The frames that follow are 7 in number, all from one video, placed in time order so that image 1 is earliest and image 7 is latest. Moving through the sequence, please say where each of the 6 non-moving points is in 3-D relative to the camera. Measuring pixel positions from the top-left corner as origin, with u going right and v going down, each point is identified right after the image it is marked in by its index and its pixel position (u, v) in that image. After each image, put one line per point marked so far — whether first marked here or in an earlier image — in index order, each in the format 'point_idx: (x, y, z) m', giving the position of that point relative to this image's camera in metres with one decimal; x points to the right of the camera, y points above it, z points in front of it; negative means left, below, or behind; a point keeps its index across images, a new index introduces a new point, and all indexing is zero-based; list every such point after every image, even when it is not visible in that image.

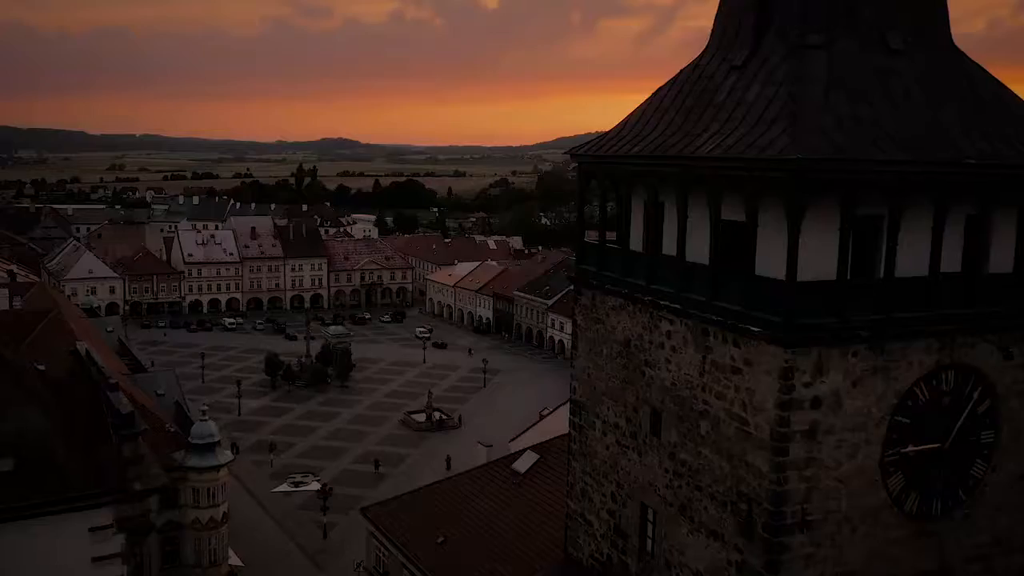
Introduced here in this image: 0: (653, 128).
0: (+1.3, +1.5, +8.2) m
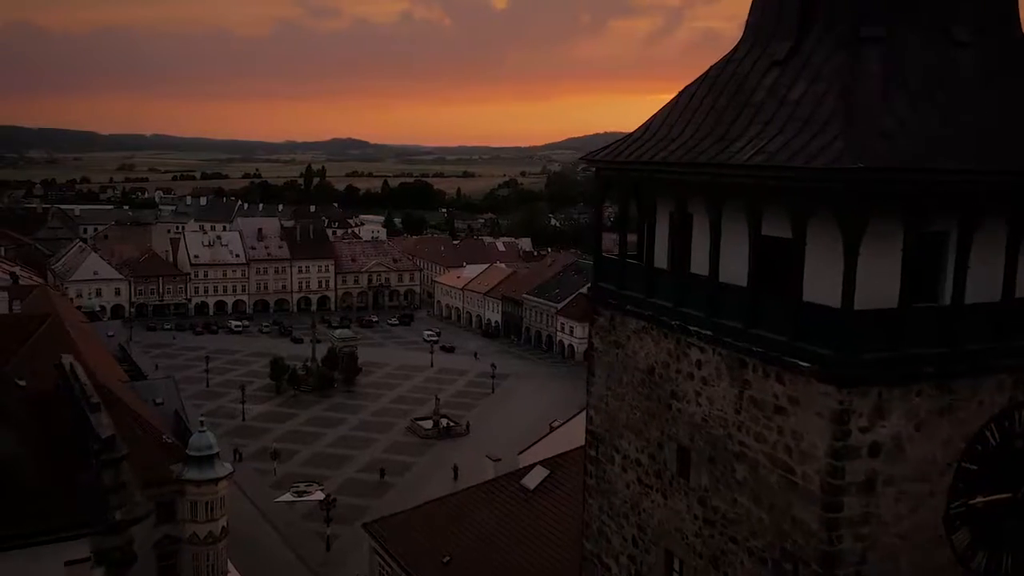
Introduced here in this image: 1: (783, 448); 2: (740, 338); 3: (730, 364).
0: (+1.4, +1.3, +7.3) m
1: (+1.8, -1.1, +5.9) m
2: (+1.6, -0.4, +6.3) m
3: (+1.6, -0.5, +6.4) m
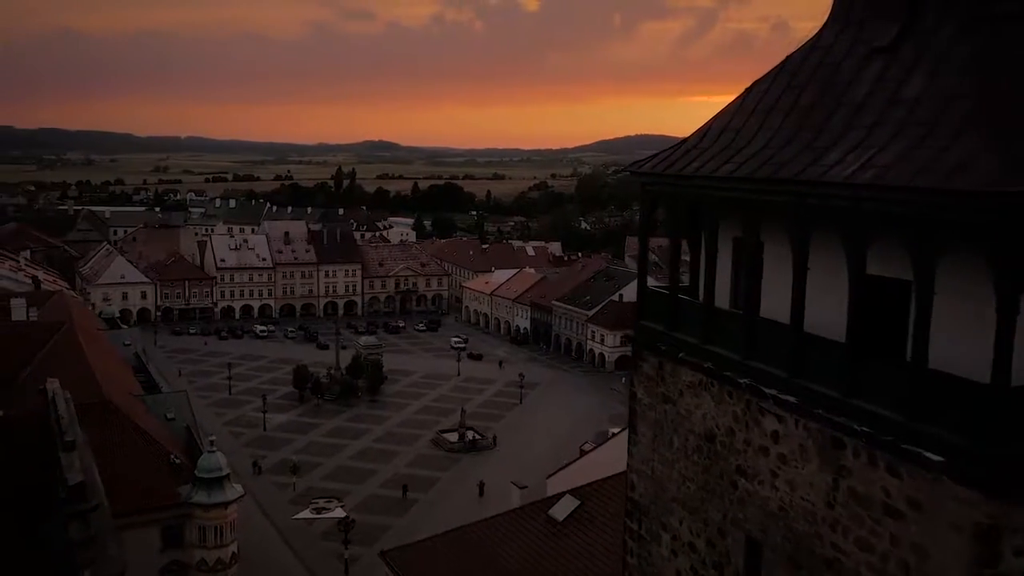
0: (+1.6, +1.0, +5.8) m
1: (+1.9, -1.4, +4.4) m
2: (+1.7, -0.7, +4.8) m
3: (+1.7, -0.8, +4.9) m
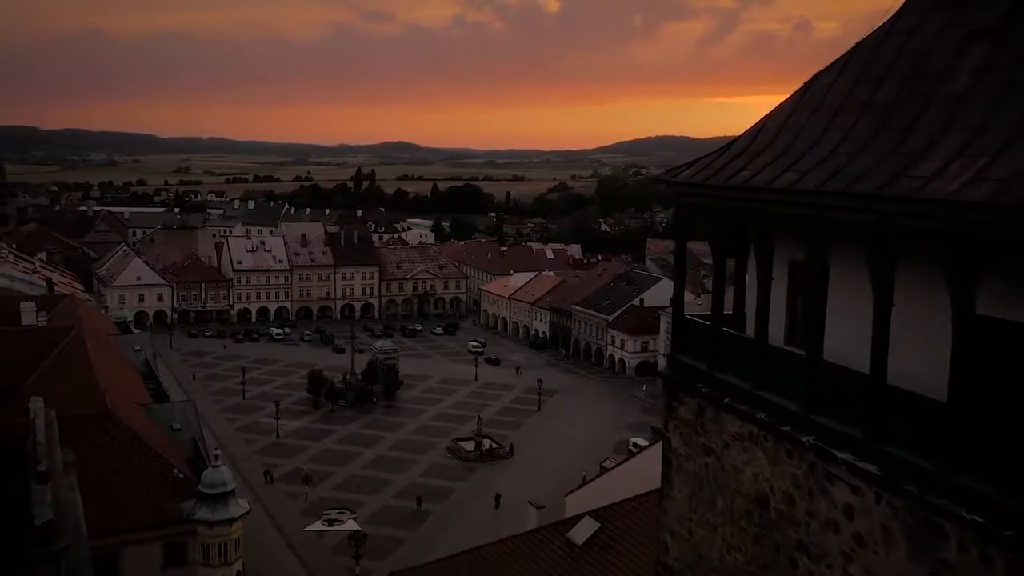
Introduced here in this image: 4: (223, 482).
0: (+1.6, +0.8, +4.8) m
1: (+1.9, -1.6, +3.4) m
2: (+1.8, -0.8, +3.8) m
3: (+1.7, -1.0, +3.9) m
4: (-6.4, -4.3, +20.0) m
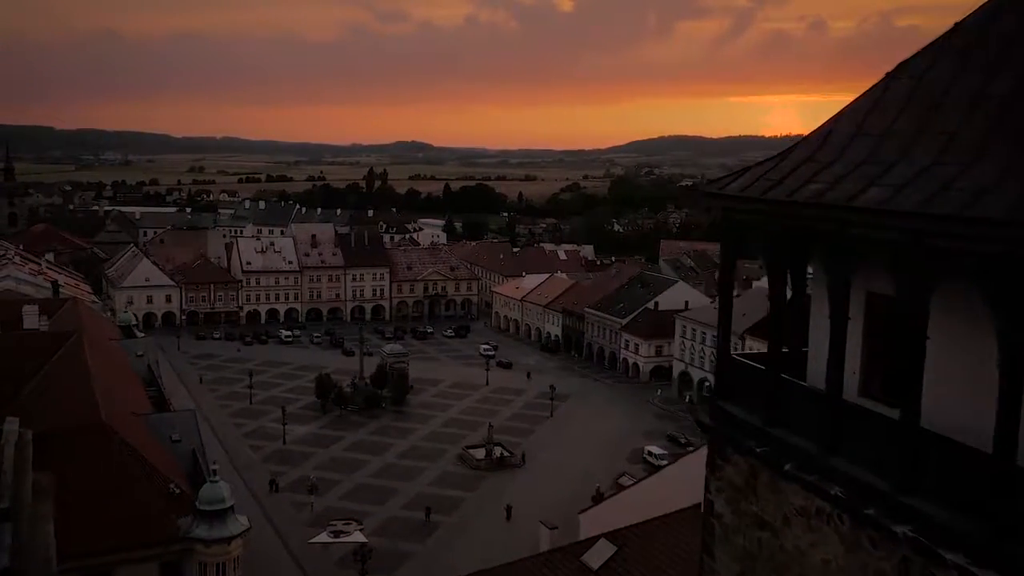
0: (+1.7, +0.6, +3.8) m
1: (+2.0, -1.7, +2.4) m
2: (+1.8, -1.0, +2.8) m
3: (+1.8, -1.2, +2.9) m
4: (-6.2, -4.5, +19.2) m
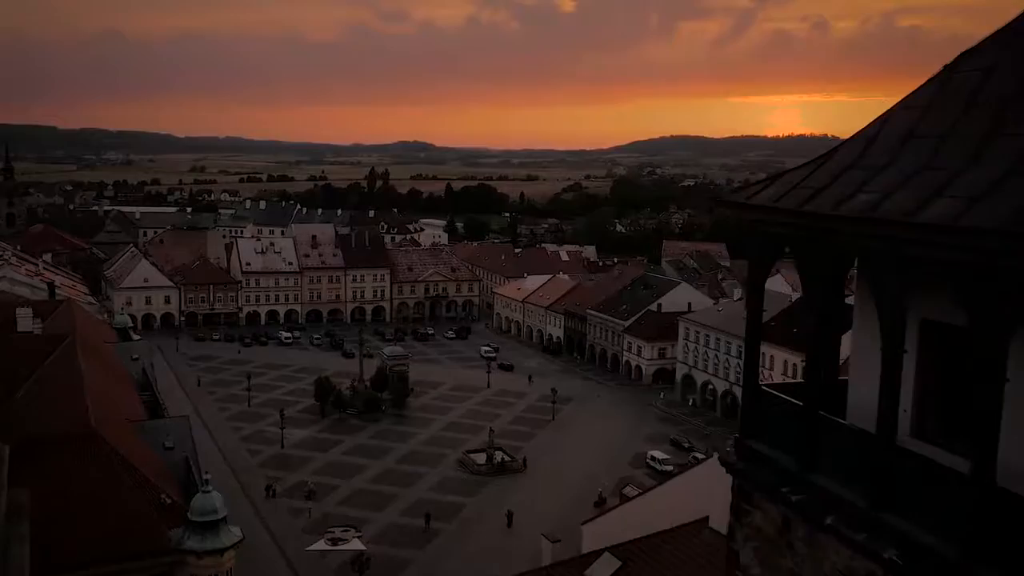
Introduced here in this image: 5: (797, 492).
0: (+1.7, +0.5, +3.2) m
1: (+1.9, -1.8, +1.8) m
2: (+1.8, -1.1, +2.2) m
3: (+1.8, -1.3, +2.3) m
4: (-6.2, -4.6, +18.6) m
5: (+1.2, -0.9, +3.9) m
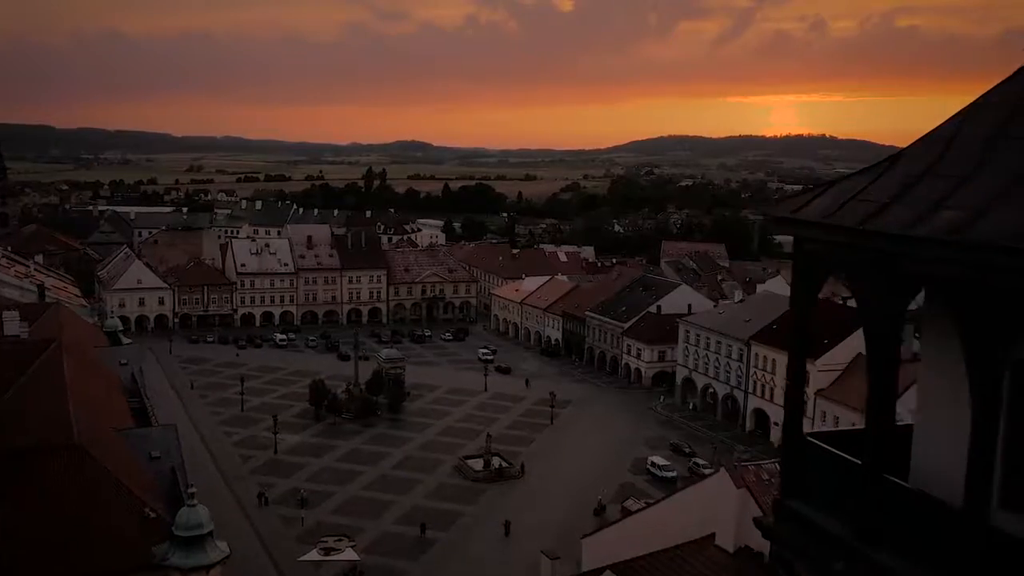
0: (+1.7, +0.4, +2.5) m
1: (+1.9, -2.0, +1.1) m
2: (+1.8, -1.3, +1.6) m
3: (+1.7, -1.5, +1.7) m
4: (-6.2, -4.7, +17.9) m
5: (+1.2, -1.0, +3.2) m
